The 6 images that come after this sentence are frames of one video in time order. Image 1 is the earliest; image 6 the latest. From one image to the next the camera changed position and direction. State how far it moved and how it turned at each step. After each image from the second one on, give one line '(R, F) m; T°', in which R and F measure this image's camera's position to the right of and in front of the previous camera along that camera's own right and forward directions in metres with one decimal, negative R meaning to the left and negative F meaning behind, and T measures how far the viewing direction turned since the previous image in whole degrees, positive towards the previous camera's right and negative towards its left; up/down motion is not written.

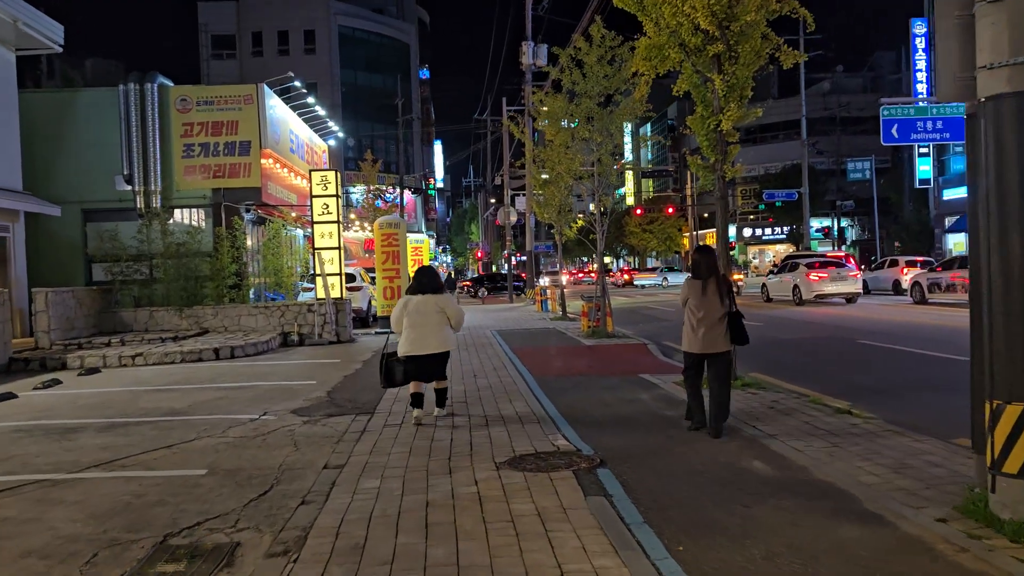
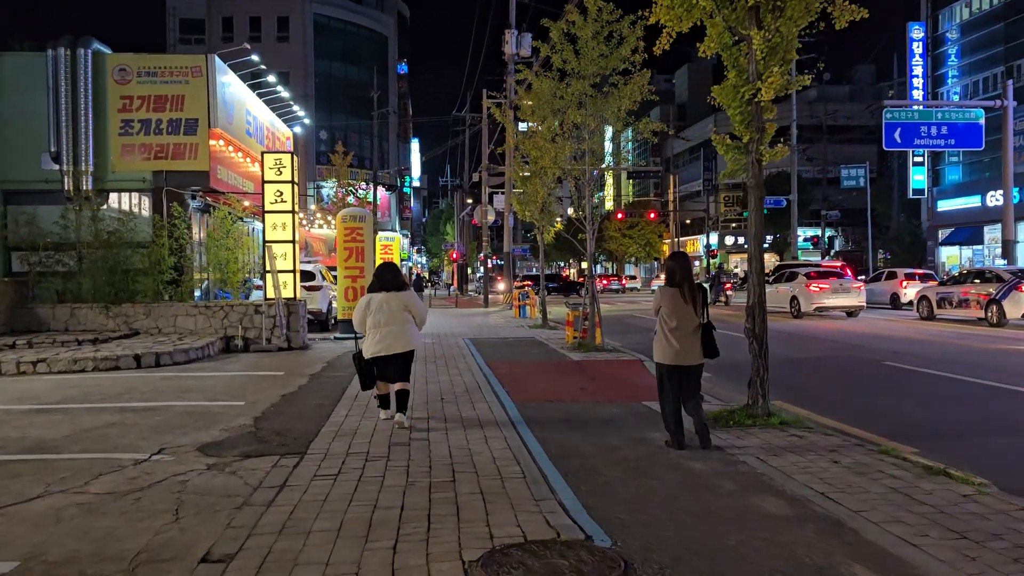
(0.0, +2.0) m; +2°
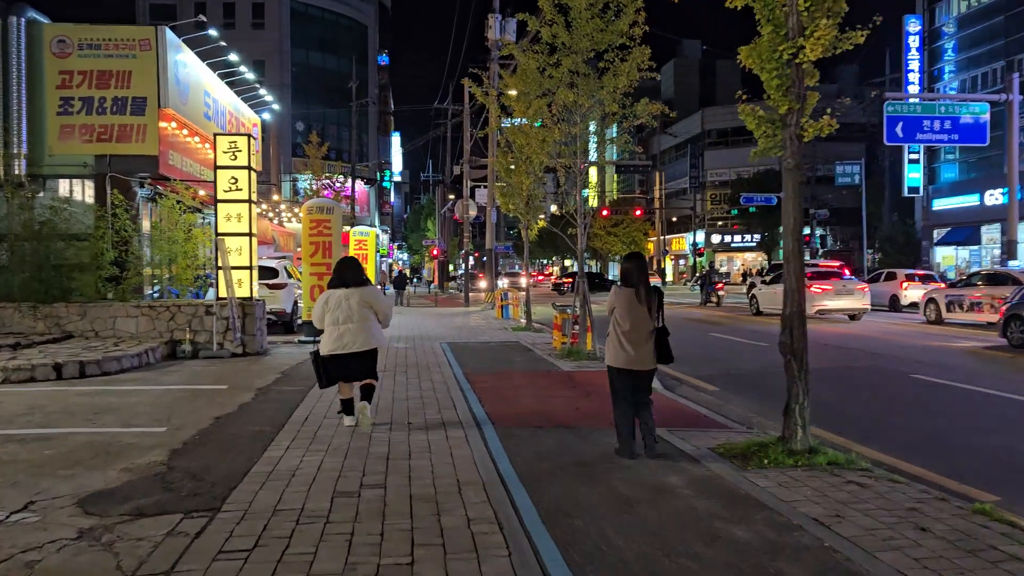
(0.0, +1.5) m; +1°
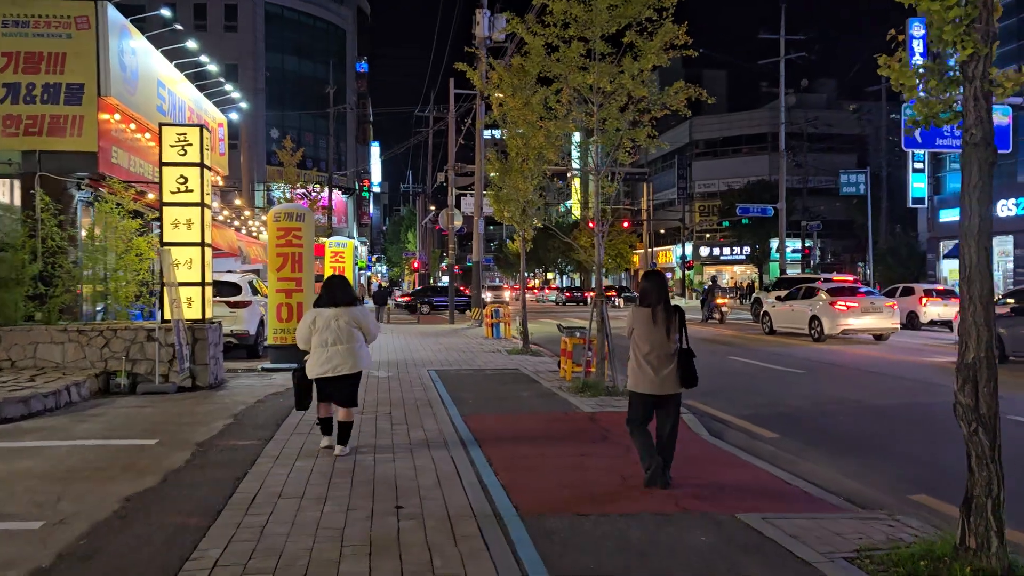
(-0.3, +2.1) m; +1°
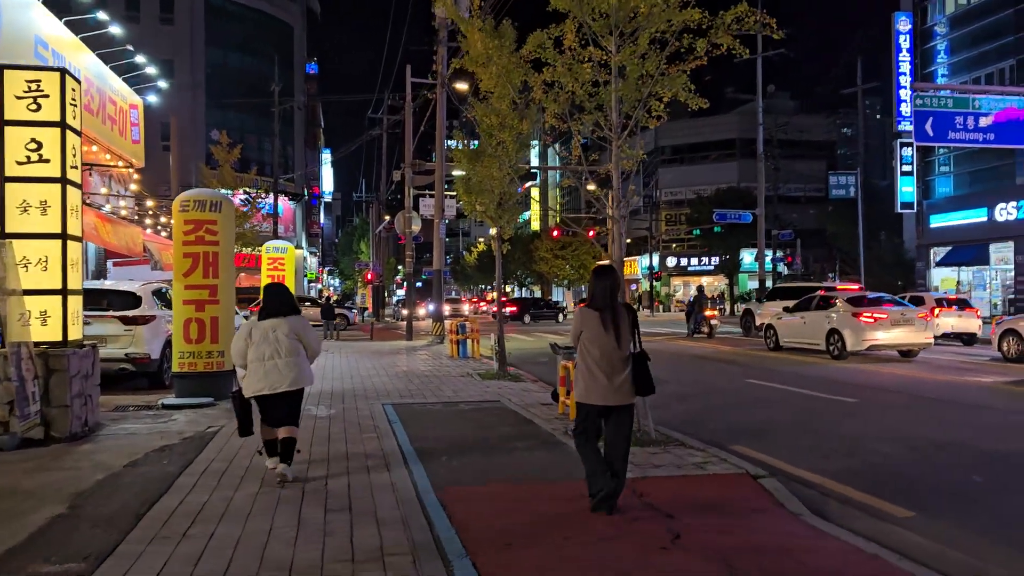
(-0.3, +3.1) m; +3°
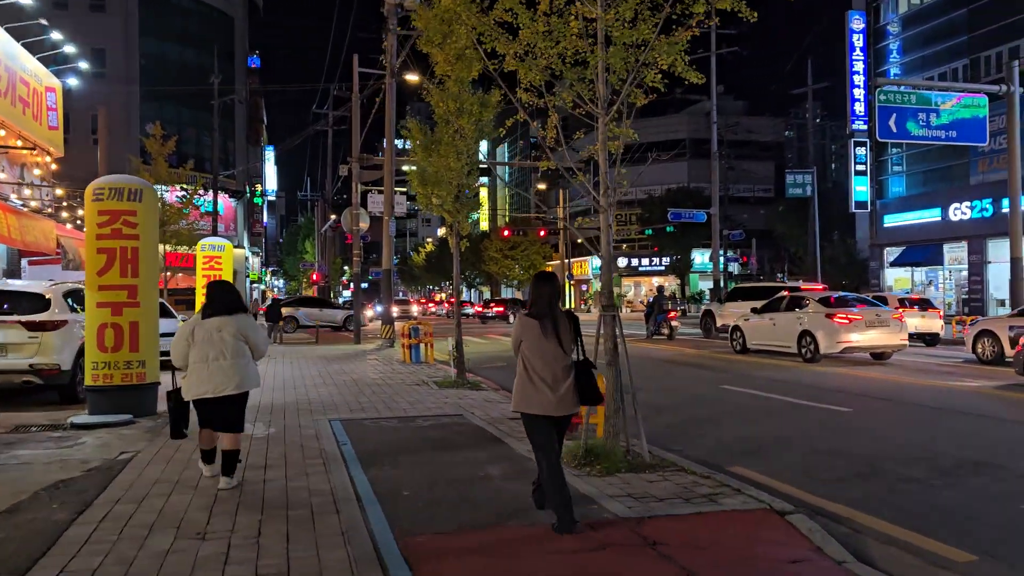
(-0.2, +1.1) m; +4°
